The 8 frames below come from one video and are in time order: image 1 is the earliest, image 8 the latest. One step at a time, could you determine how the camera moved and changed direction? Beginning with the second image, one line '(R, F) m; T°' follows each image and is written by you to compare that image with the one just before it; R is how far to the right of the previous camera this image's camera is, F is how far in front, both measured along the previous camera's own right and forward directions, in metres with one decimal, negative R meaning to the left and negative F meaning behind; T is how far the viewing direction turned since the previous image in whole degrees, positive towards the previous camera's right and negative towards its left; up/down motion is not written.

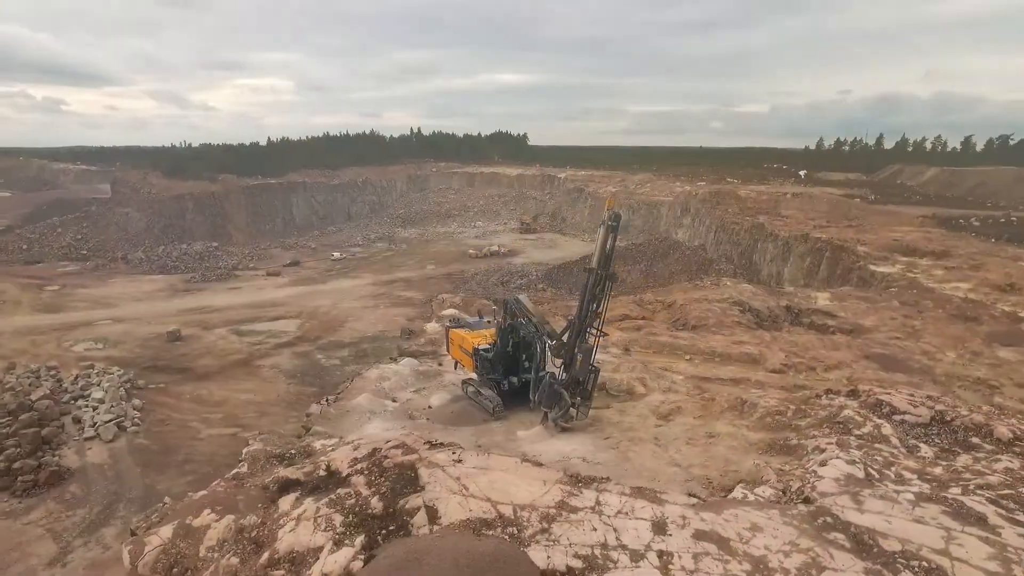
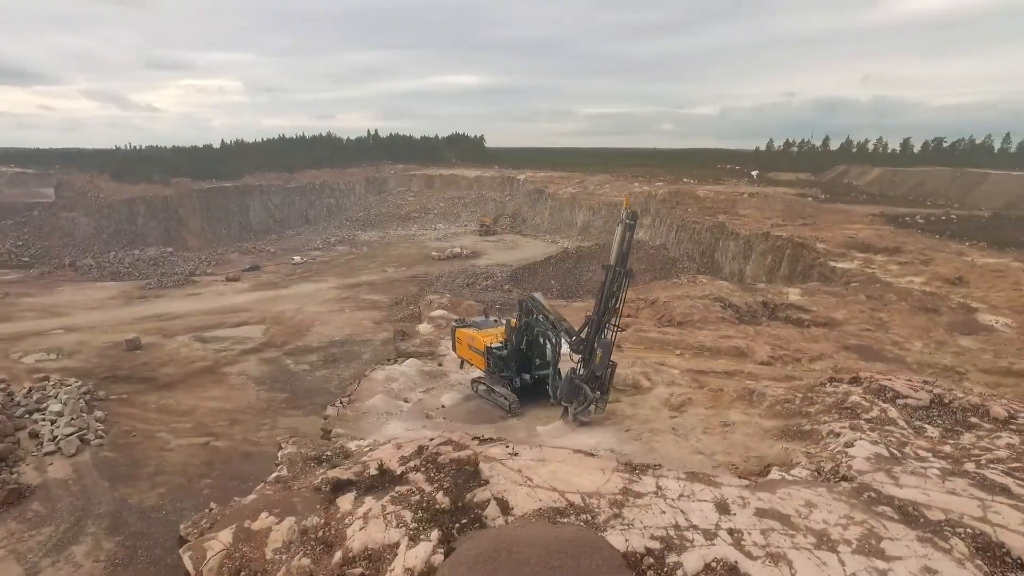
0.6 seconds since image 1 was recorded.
(-0.5, -0.1) m; +4°
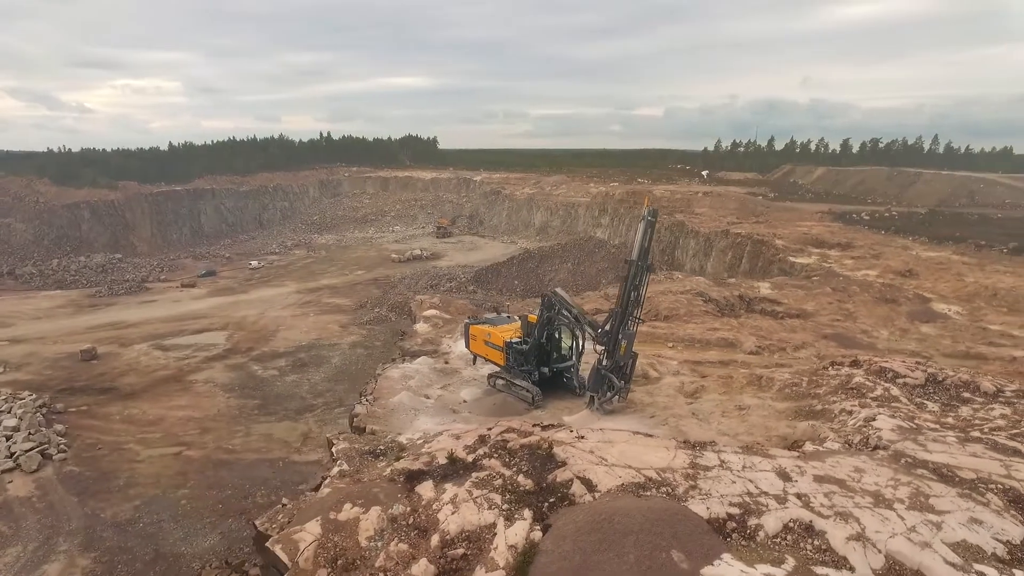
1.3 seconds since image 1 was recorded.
(-0.6, -0.2) m; +4°
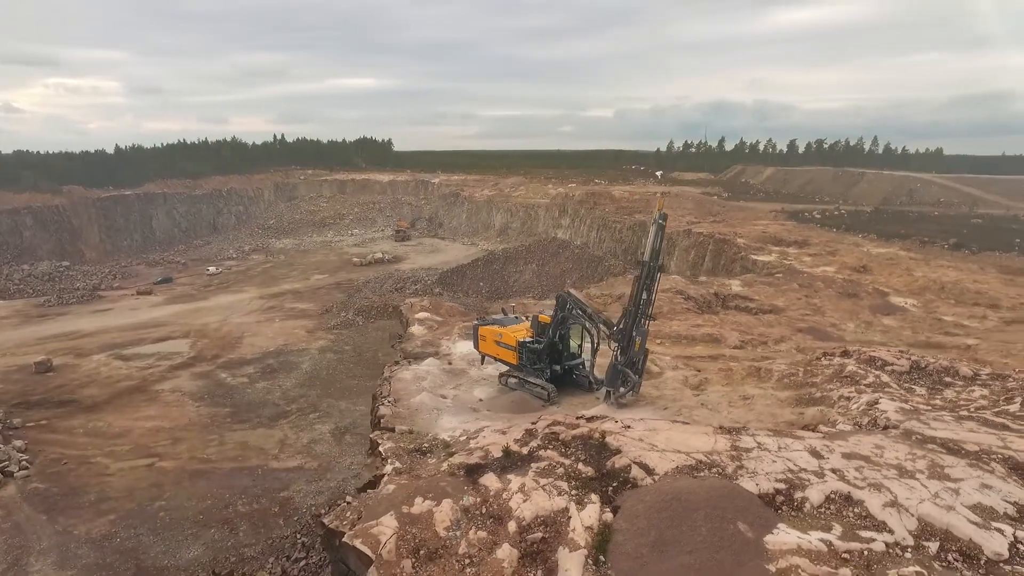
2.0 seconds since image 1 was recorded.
(-0.6, -0.2) m; +4°
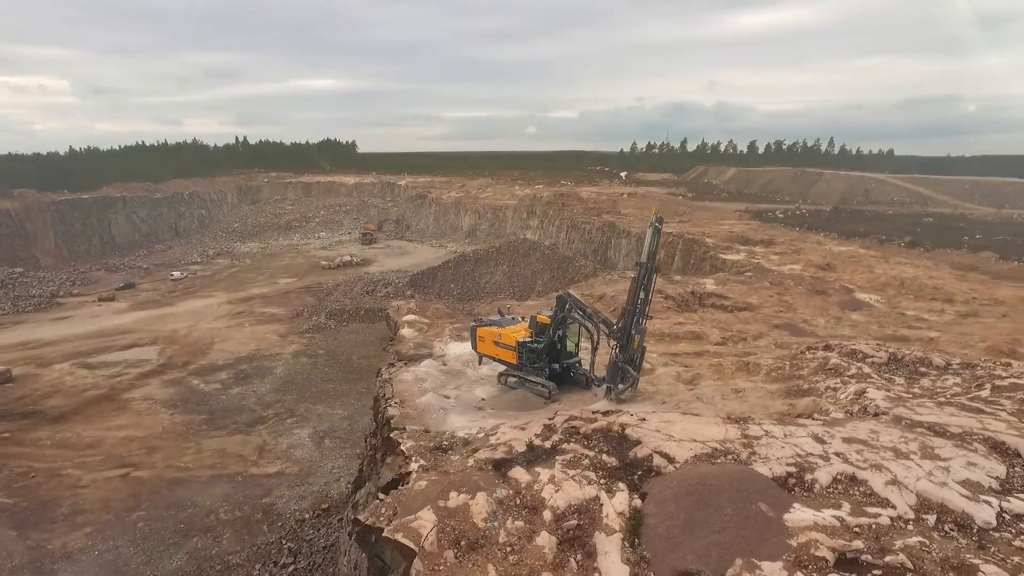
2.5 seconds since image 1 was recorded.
(-0.4, -0.2) m; +3°
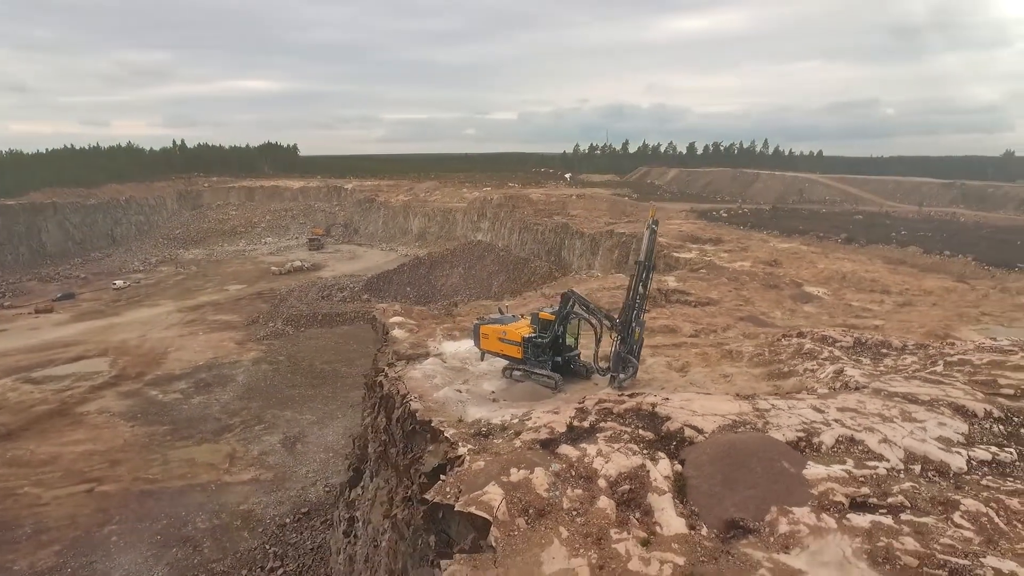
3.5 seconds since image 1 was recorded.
(-0.7, -0.5) m; +5°
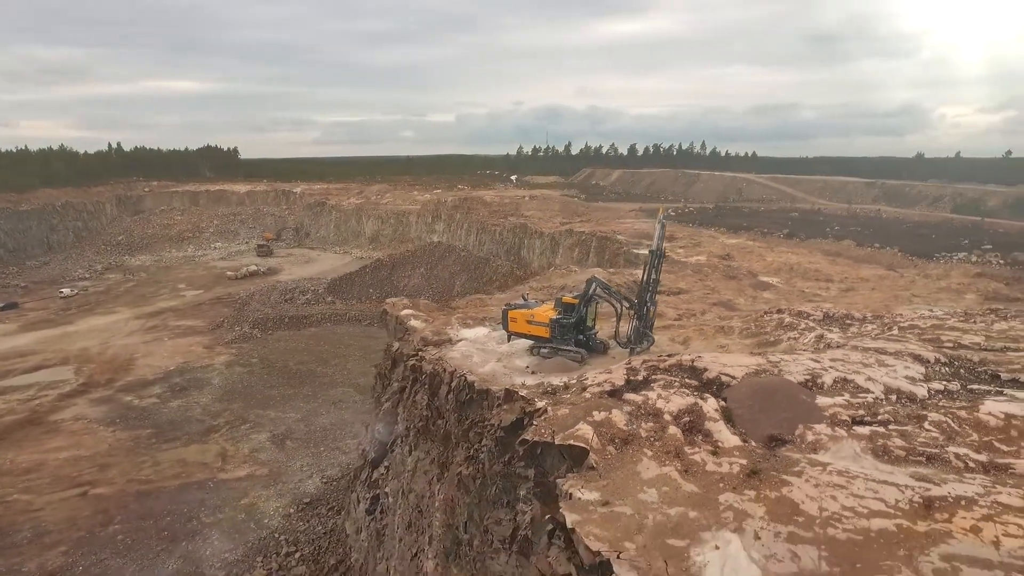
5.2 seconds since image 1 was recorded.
(-1.1, -1.0) m; +5°
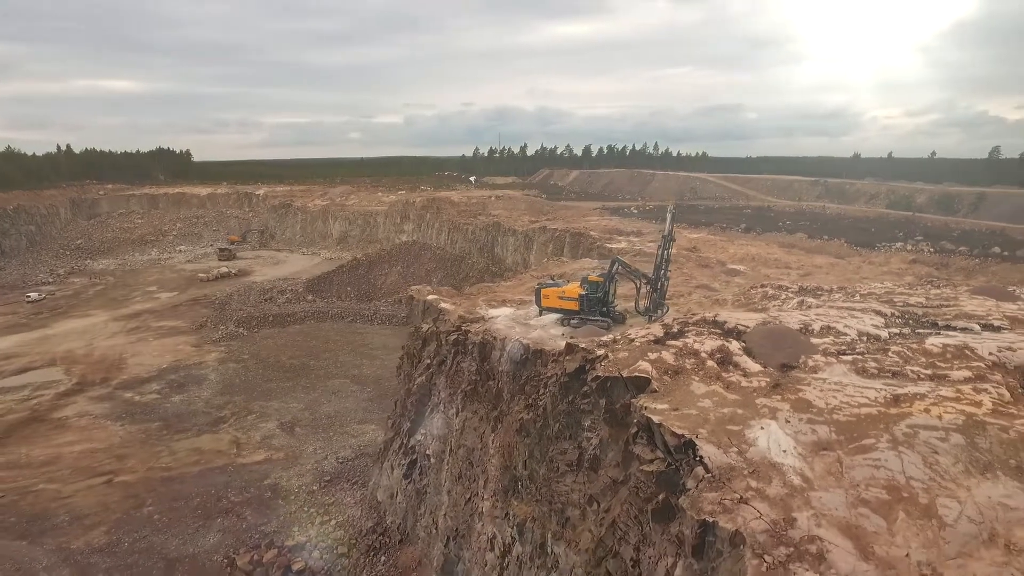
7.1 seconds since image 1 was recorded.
(-1.3, -1.5) m; +4°
